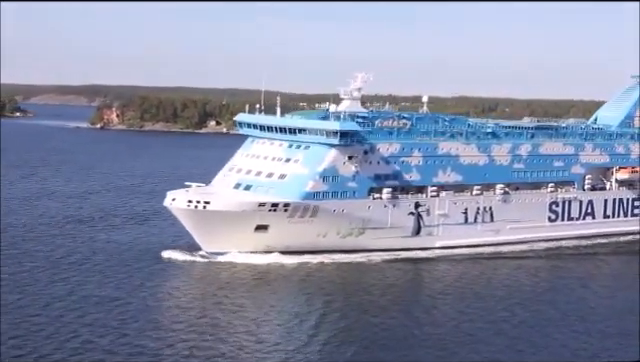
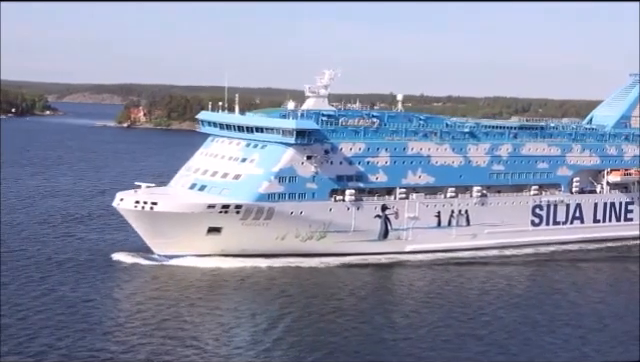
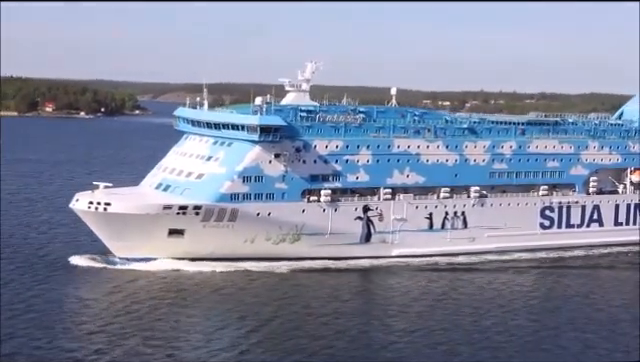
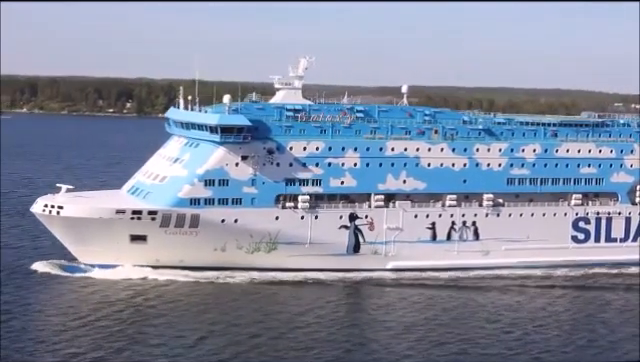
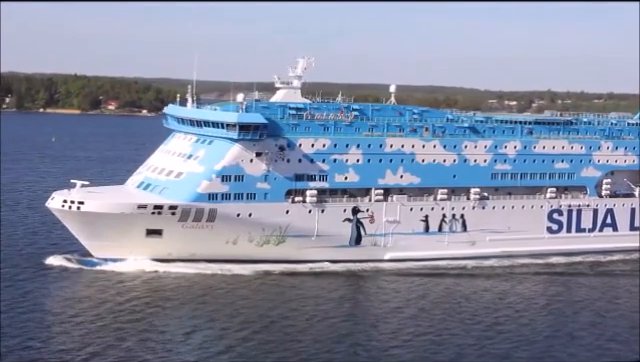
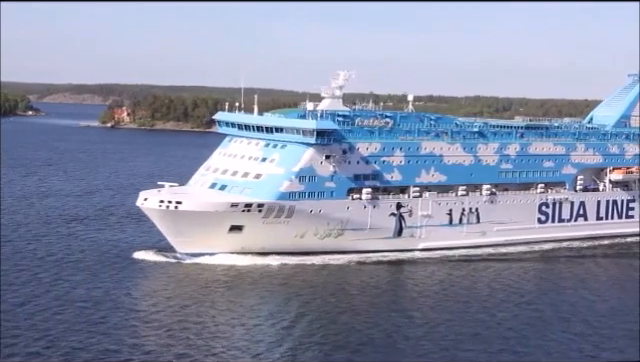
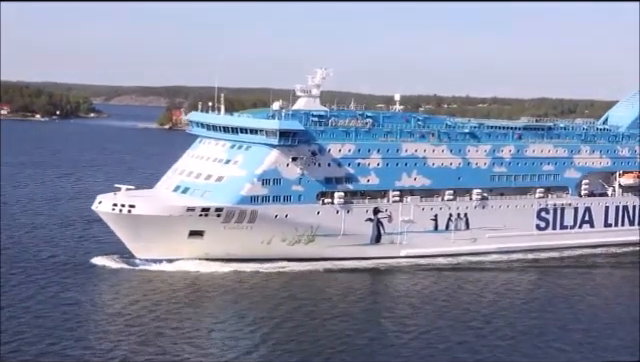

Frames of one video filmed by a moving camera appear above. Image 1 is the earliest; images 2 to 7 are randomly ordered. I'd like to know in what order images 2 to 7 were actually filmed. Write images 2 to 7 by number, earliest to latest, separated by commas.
6, 2, 7, 3, 5, 4
